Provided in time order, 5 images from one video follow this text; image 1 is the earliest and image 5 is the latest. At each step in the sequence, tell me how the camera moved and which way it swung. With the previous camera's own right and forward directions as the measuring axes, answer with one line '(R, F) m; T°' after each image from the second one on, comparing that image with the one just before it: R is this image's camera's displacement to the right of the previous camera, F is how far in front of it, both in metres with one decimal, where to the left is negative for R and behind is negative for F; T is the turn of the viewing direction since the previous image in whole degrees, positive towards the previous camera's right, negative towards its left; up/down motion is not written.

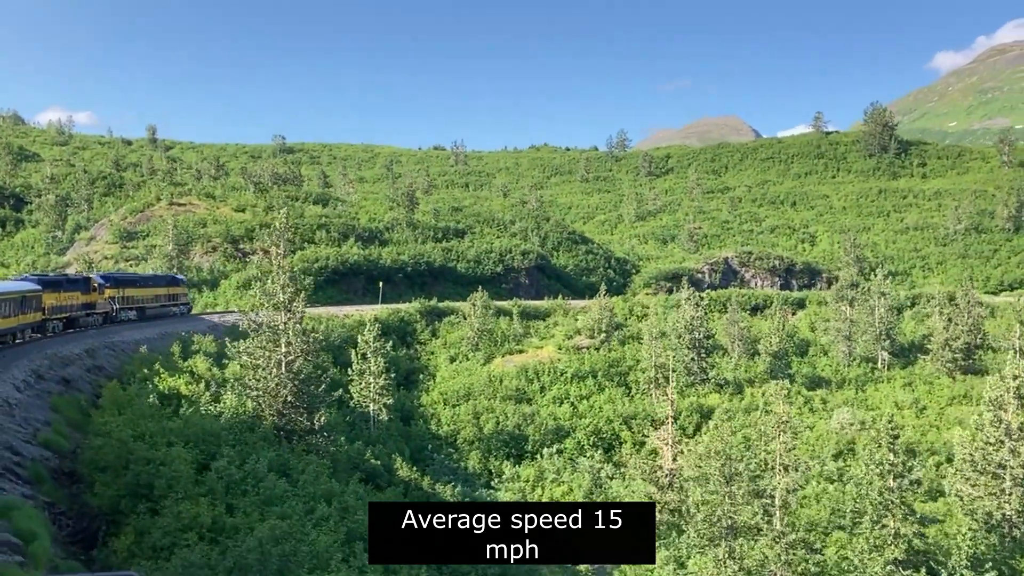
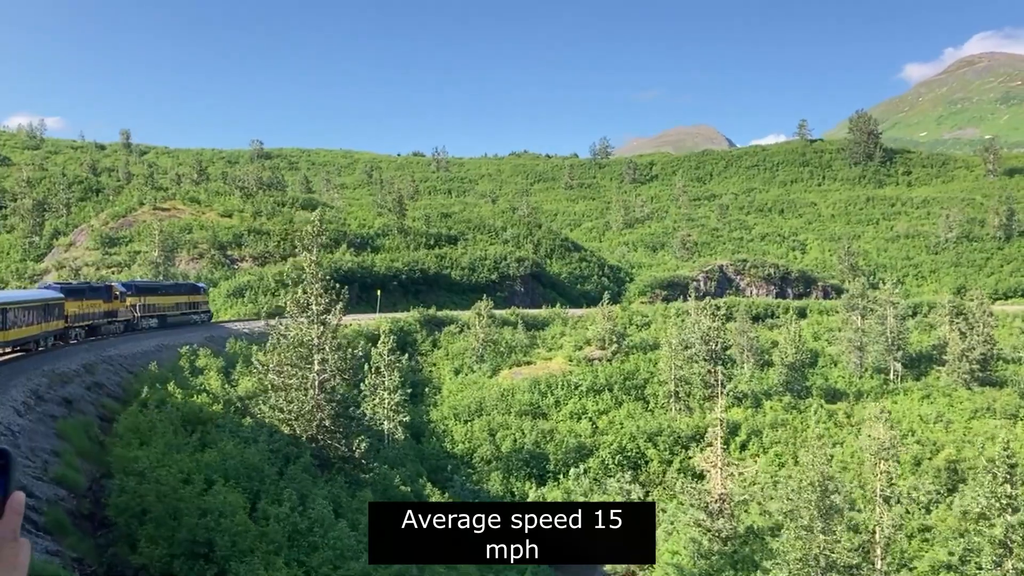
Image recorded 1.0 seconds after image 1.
(-1.8, +1.5) m; +2°
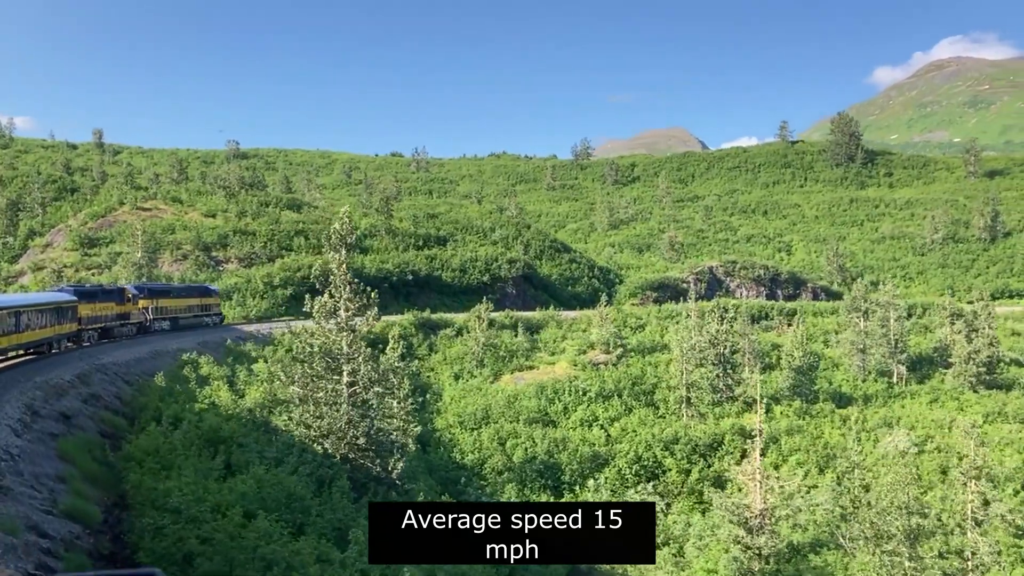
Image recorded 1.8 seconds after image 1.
(-1.5, +1.1) m; +2°
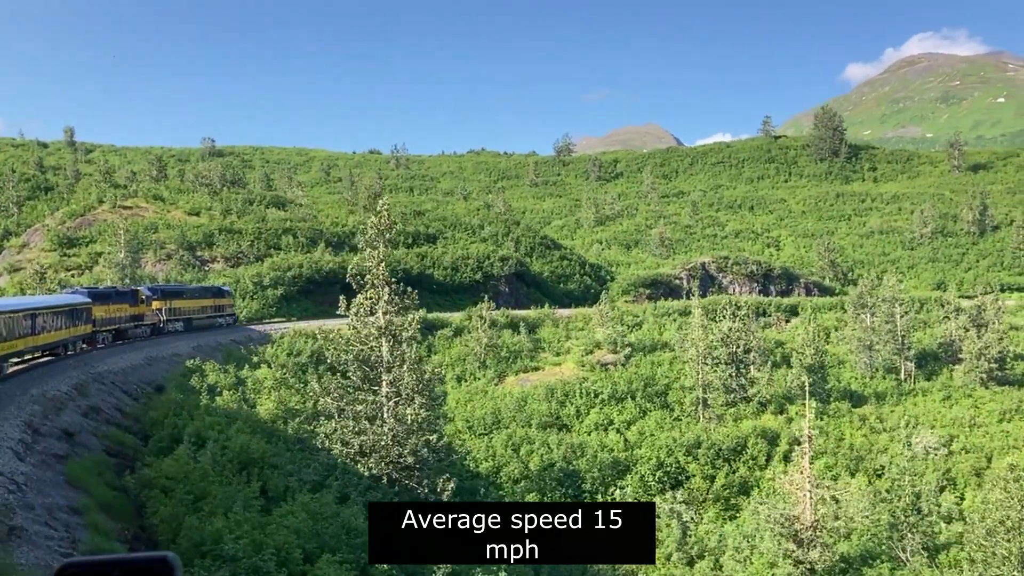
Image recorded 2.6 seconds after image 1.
(-1.5, +1.3) m; +2°
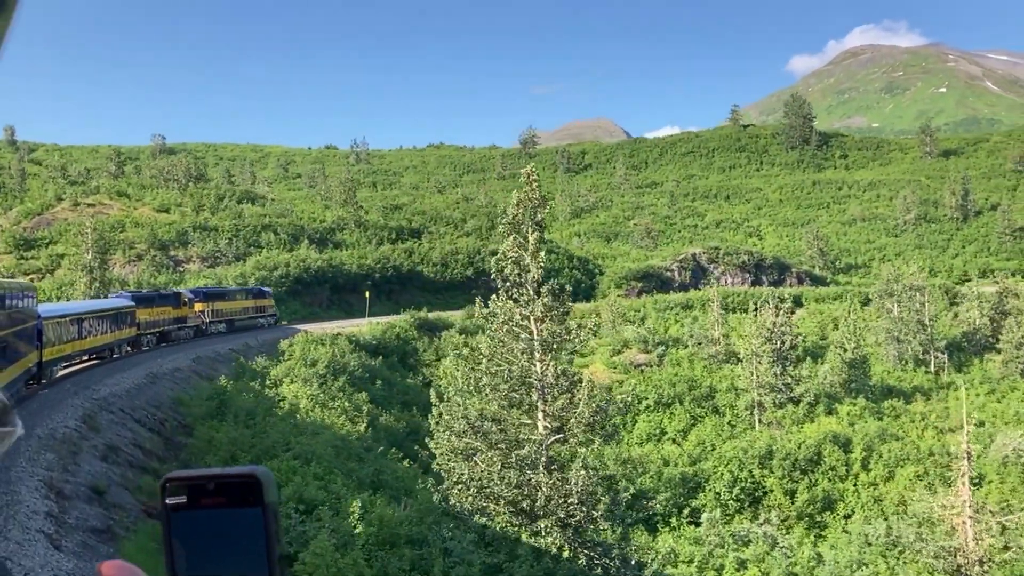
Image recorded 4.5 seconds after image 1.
(-3.5, +3.1) m; +3°
